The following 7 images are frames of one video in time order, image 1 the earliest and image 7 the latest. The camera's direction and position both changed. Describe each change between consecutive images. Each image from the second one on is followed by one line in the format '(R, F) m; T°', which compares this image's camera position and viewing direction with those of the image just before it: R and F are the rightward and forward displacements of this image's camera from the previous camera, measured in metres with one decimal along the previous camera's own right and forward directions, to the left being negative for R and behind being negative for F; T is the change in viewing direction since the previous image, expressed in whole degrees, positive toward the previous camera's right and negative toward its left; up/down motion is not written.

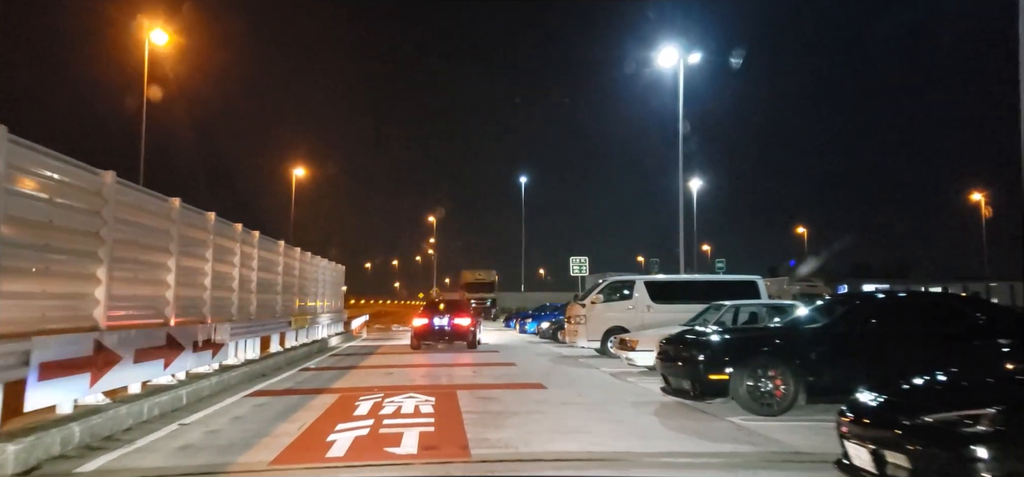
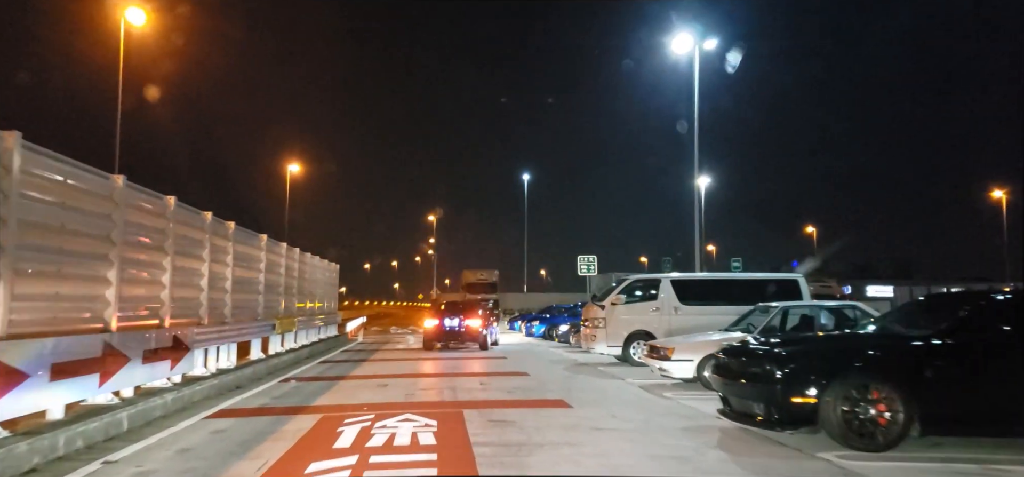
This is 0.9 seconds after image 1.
(-0.3, +1.9) m; 0°
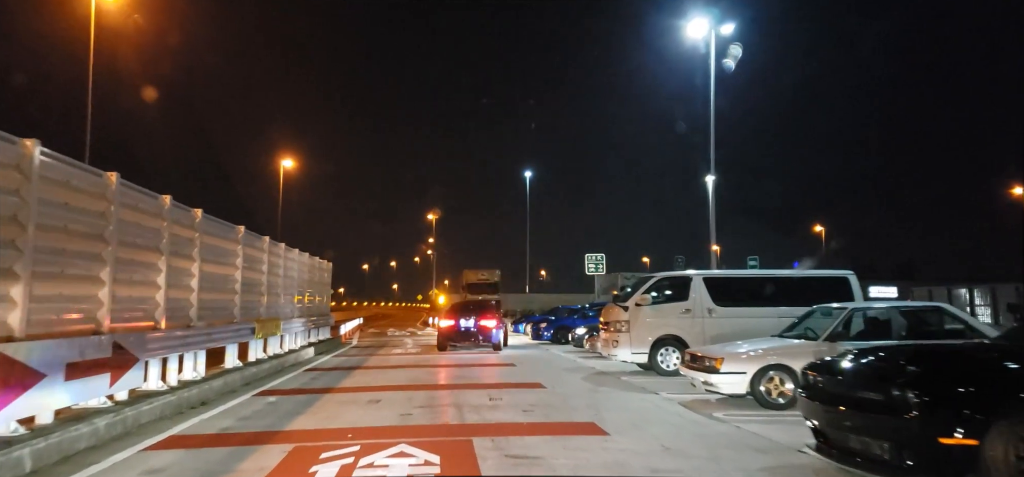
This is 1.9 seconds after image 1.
(-0.3, +1.9) m; 0°
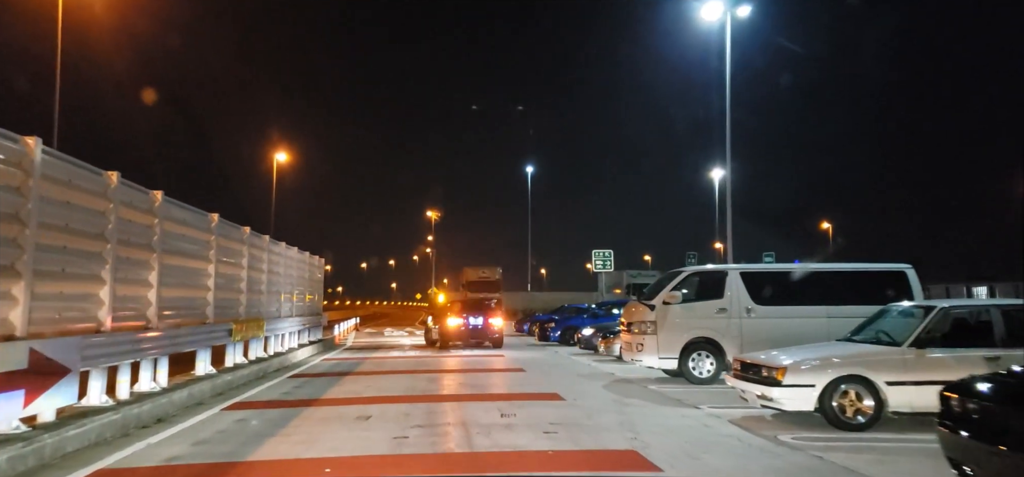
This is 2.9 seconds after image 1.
(-0.2, +1.7) m; 0°
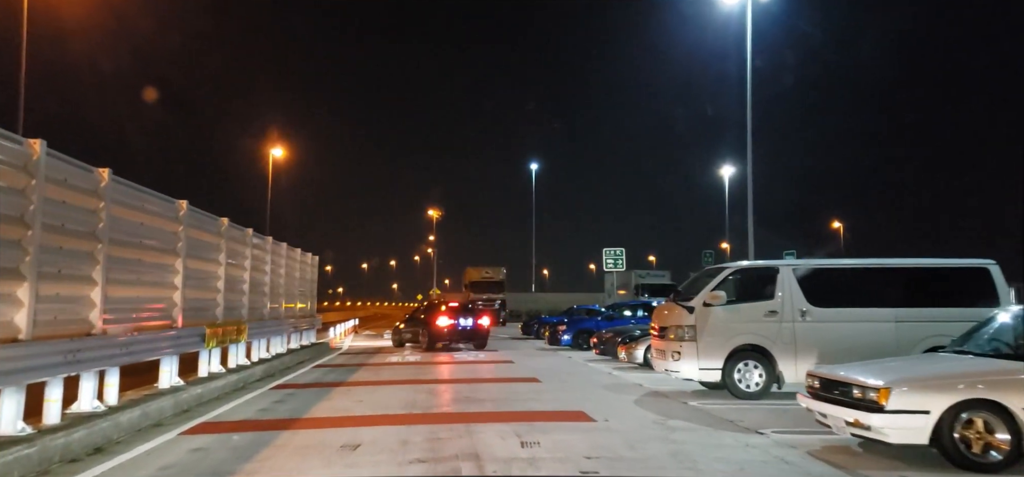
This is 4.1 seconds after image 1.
(-0.2, +1.7) m; 0°
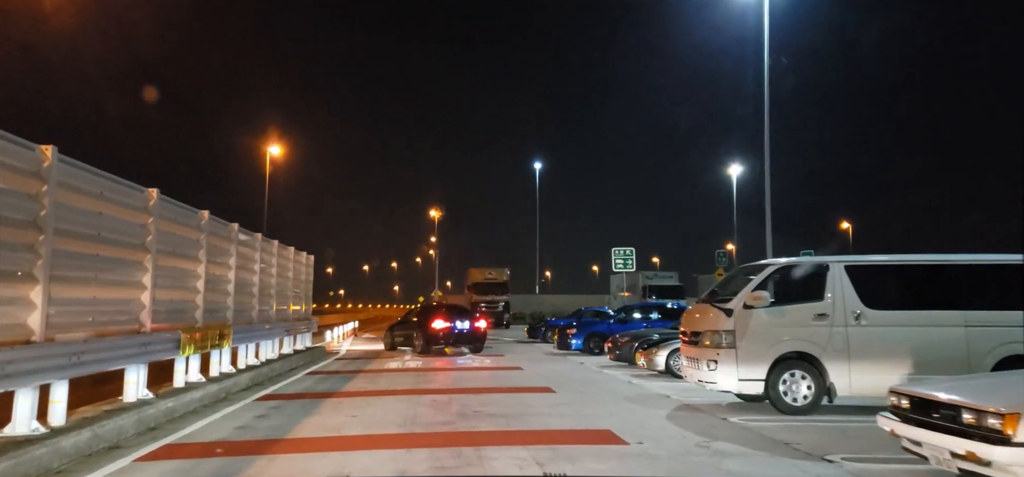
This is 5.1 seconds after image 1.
(-0.2, +1.3) m; 0°
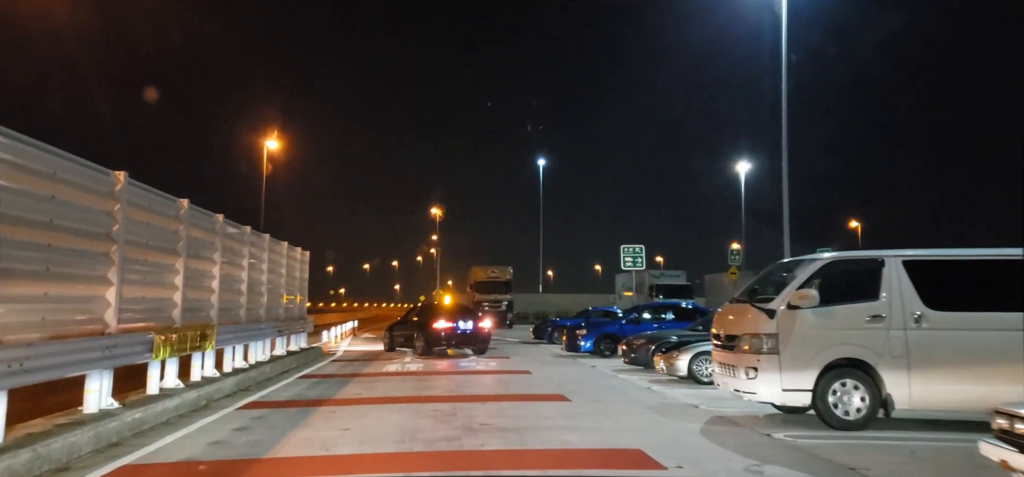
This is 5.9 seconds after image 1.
(-0.2, +1.1) m; 0°
